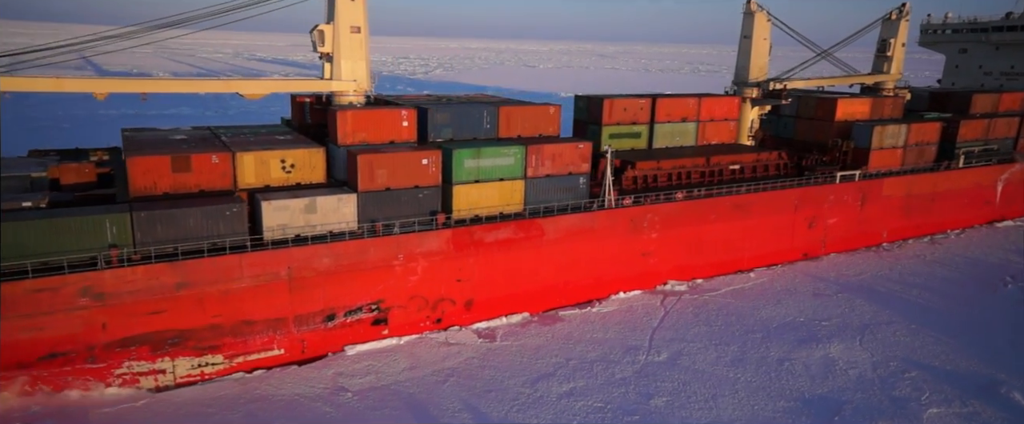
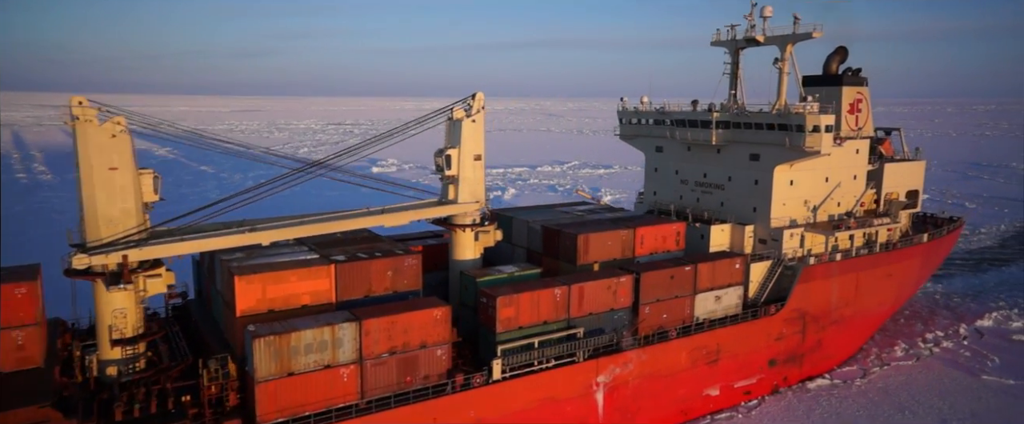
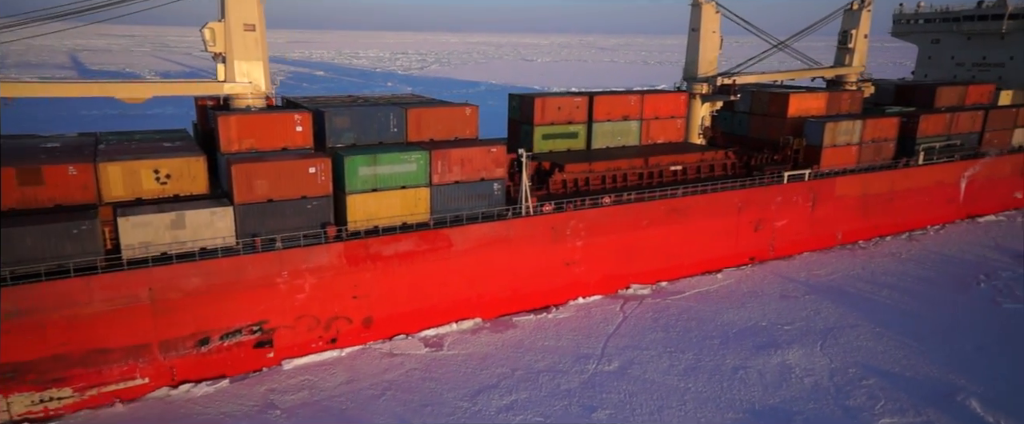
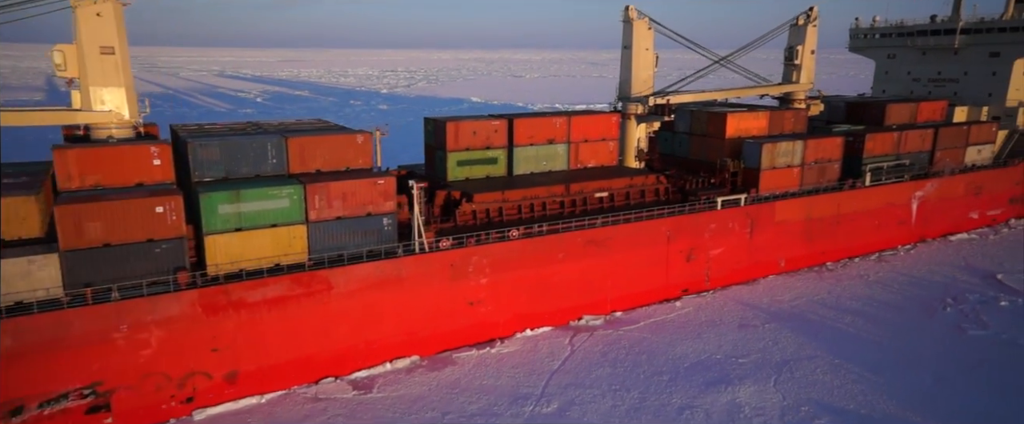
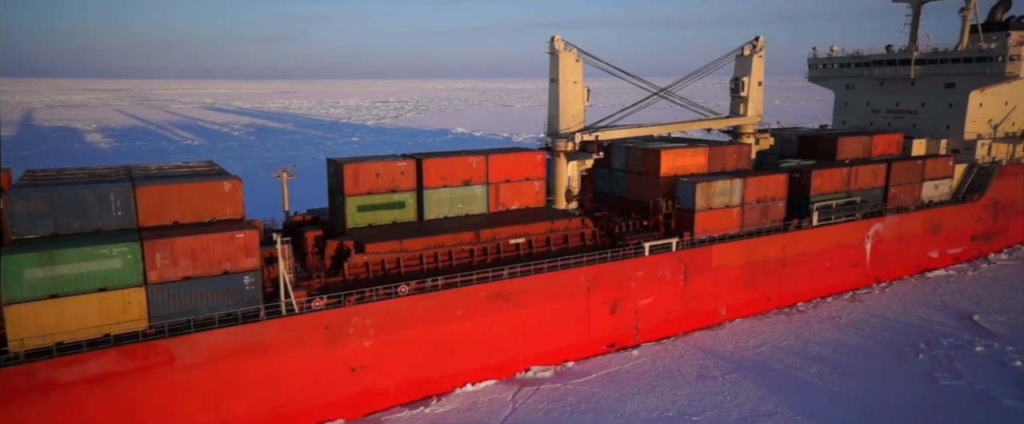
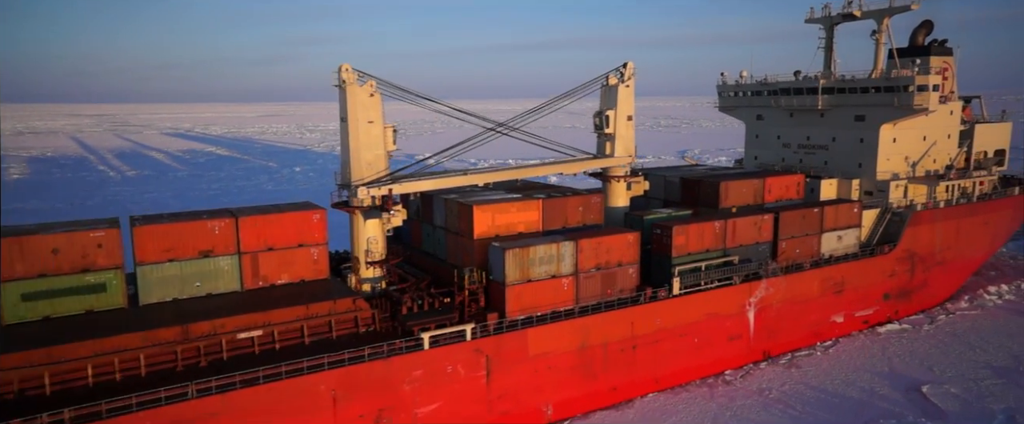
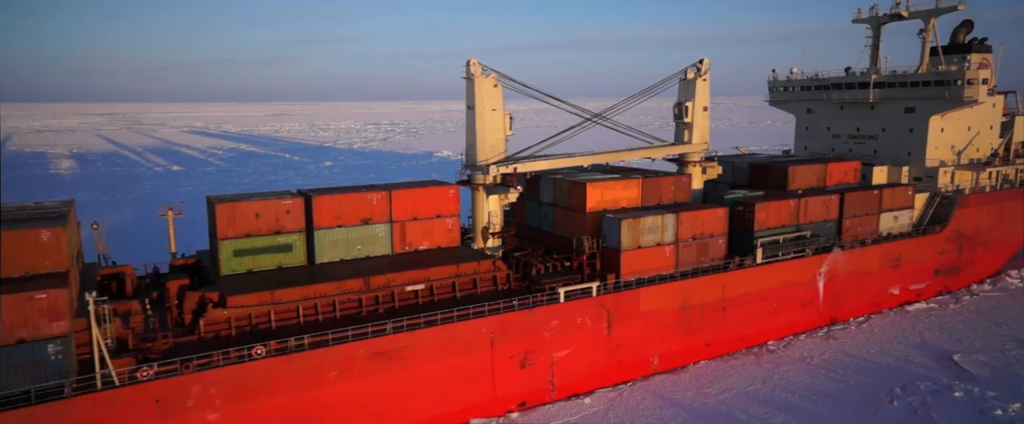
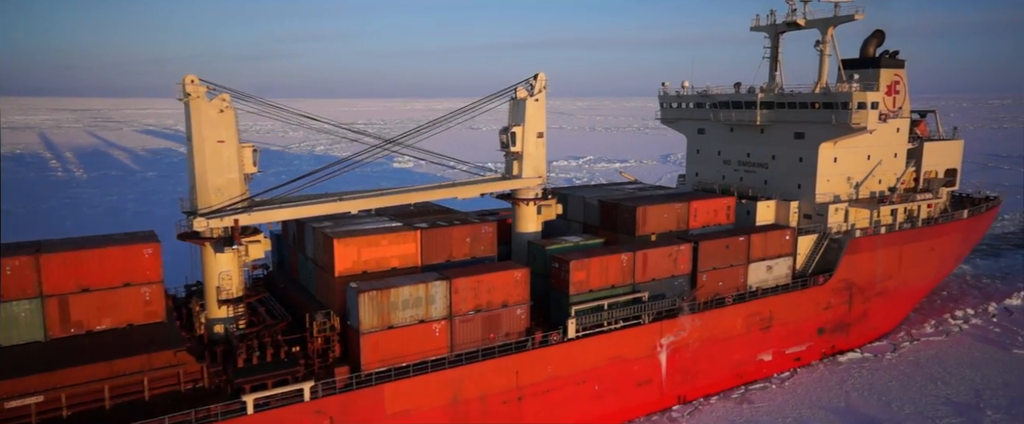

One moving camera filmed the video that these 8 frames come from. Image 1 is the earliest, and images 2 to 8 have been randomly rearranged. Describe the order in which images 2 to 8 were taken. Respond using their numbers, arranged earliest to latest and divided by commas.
3, 4, 5, 7, 6, 8, 2
